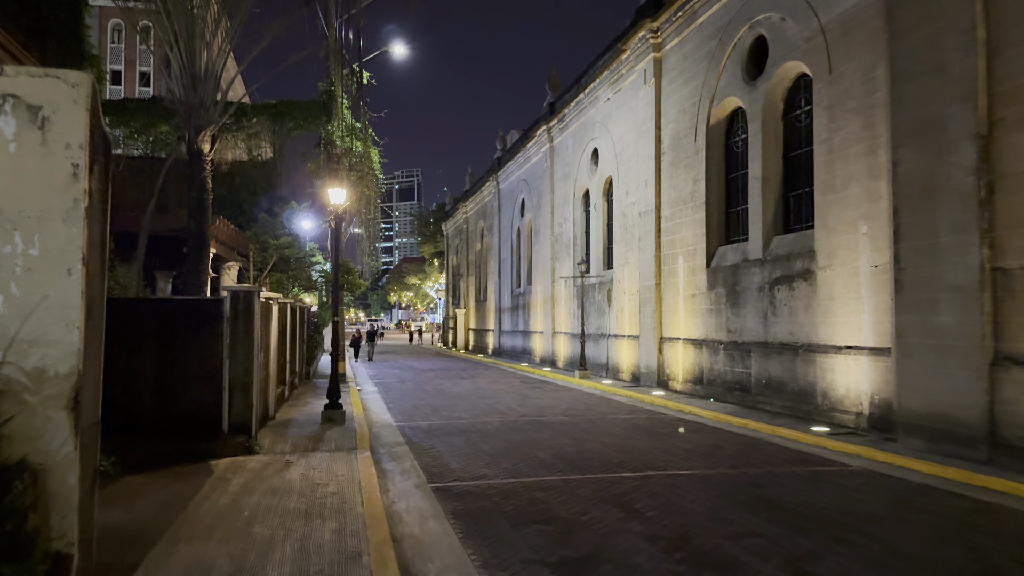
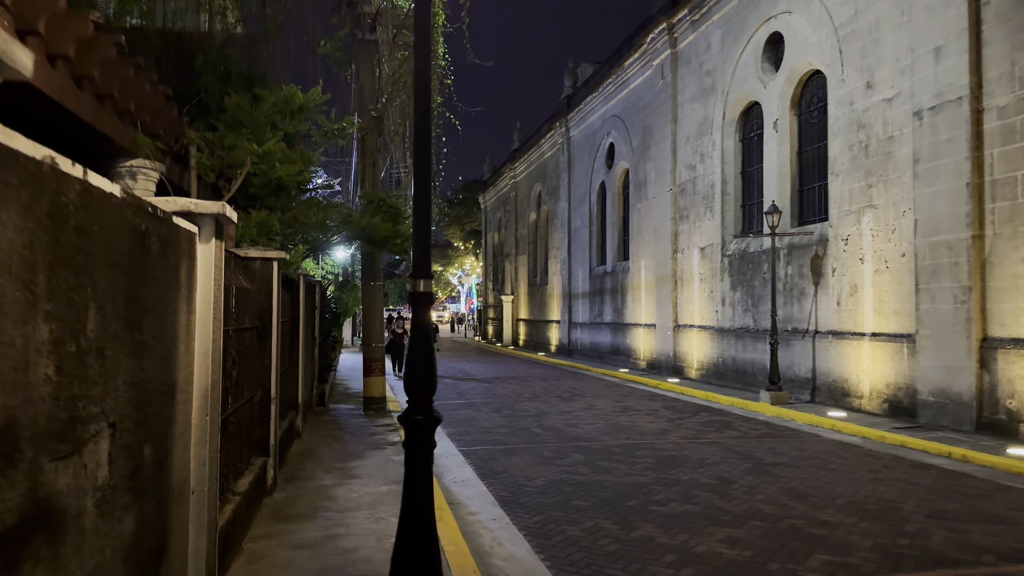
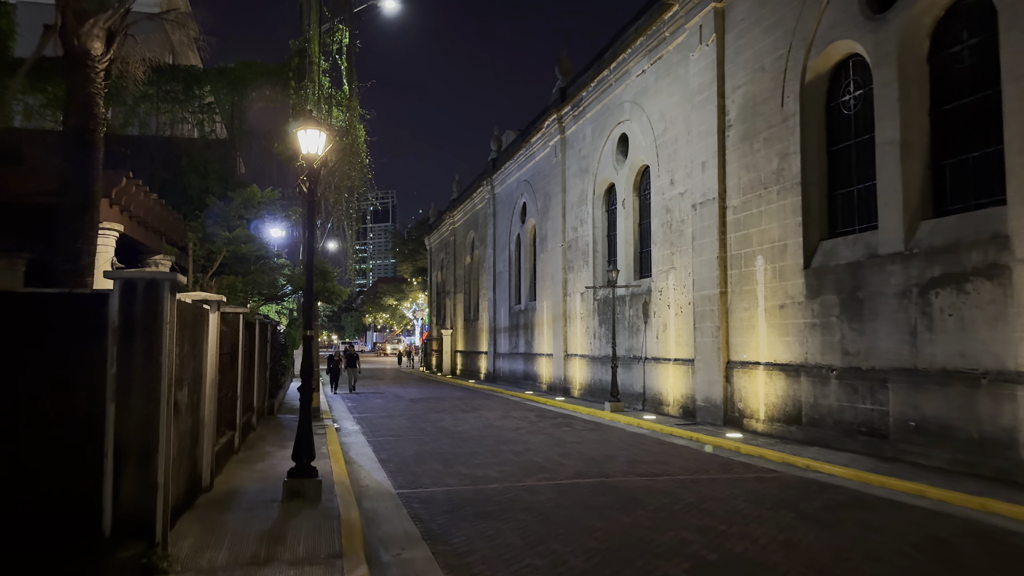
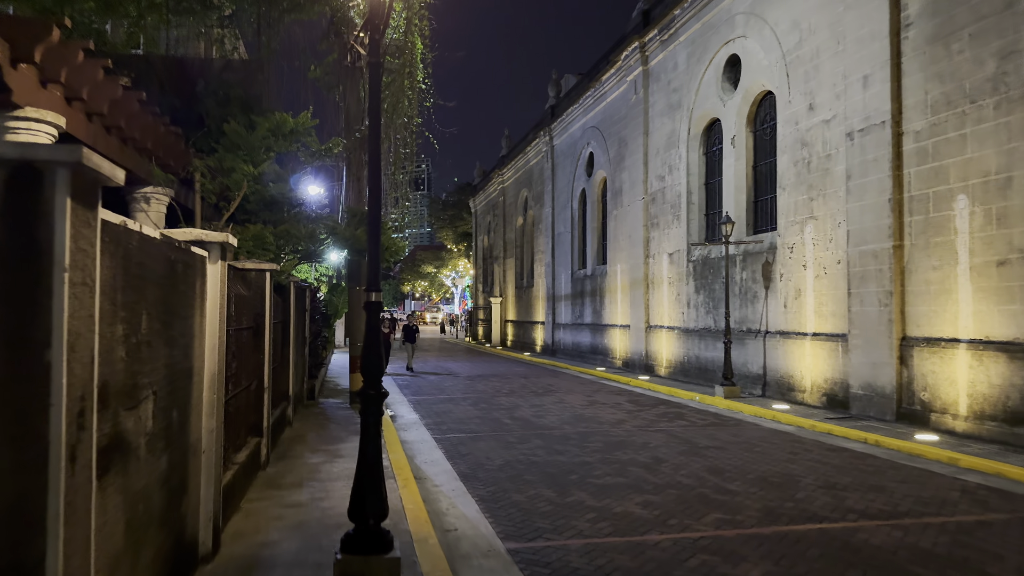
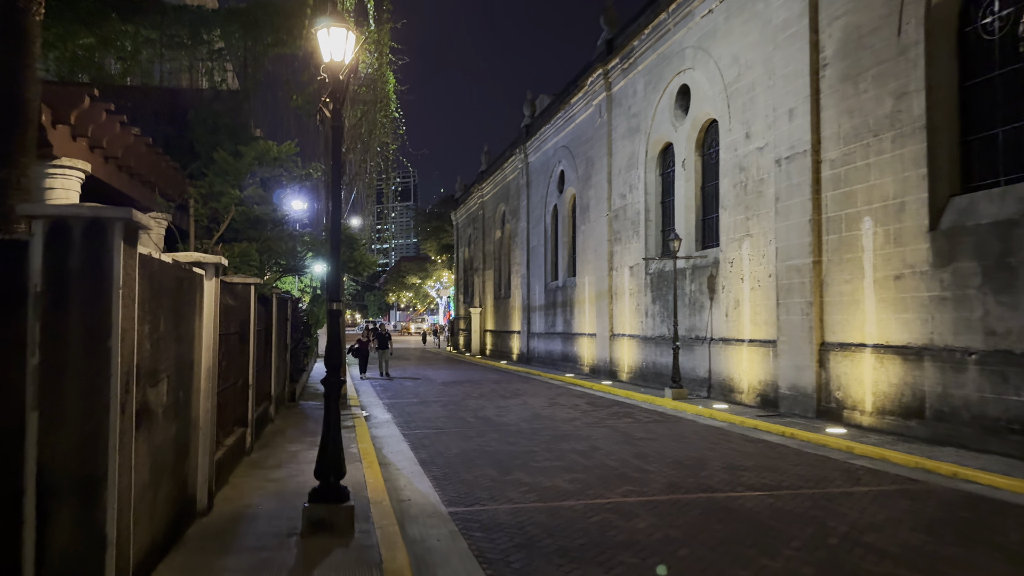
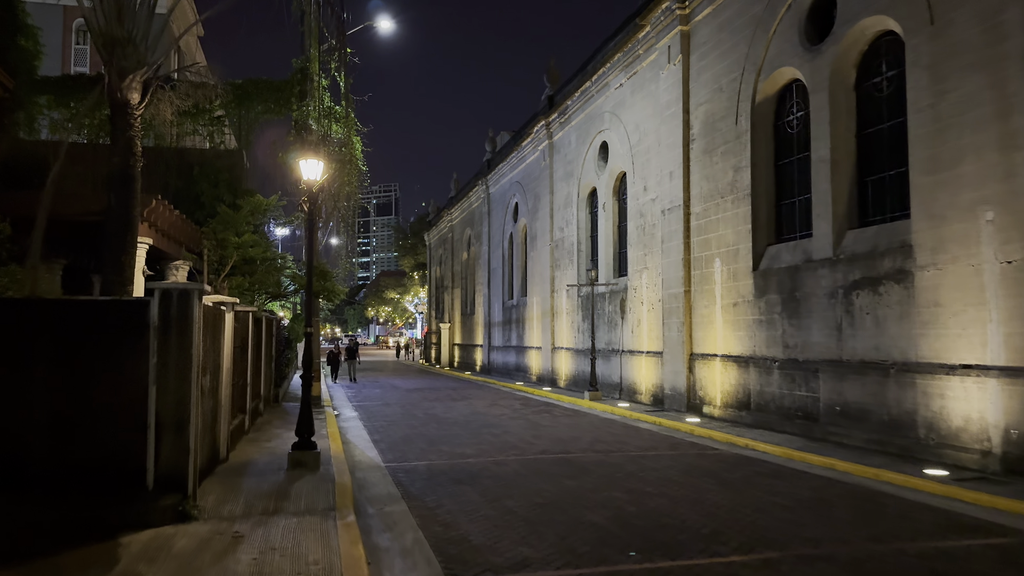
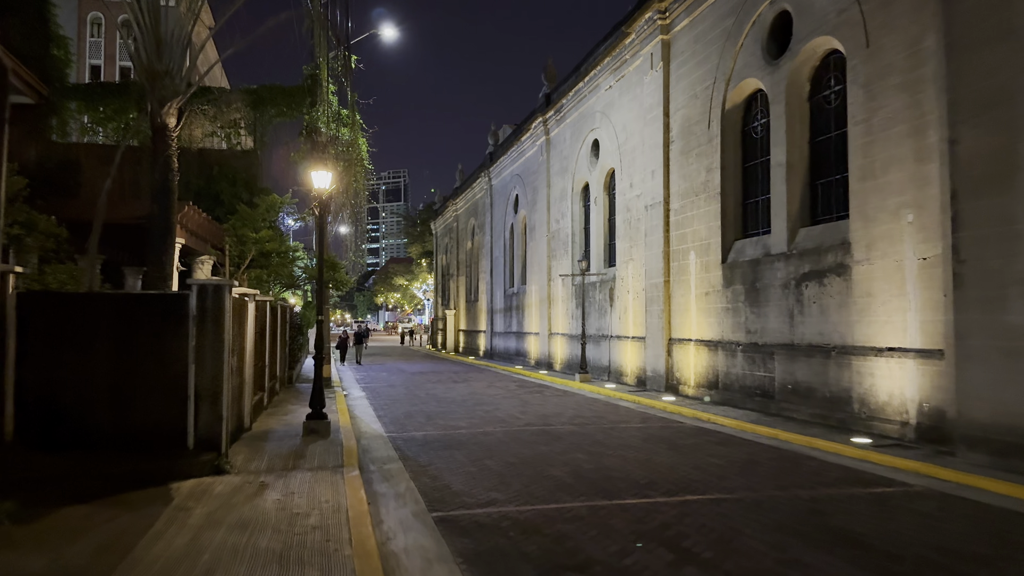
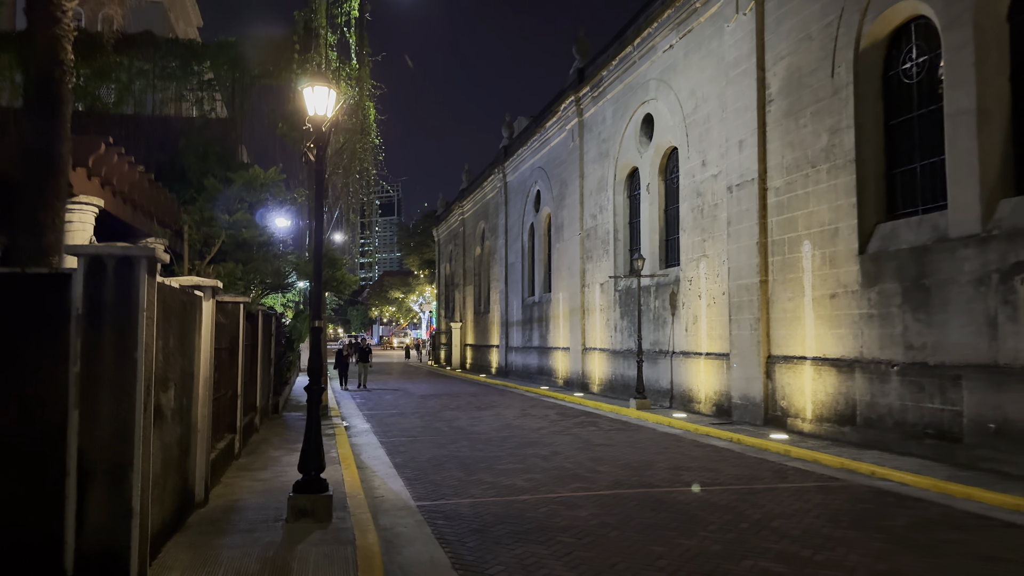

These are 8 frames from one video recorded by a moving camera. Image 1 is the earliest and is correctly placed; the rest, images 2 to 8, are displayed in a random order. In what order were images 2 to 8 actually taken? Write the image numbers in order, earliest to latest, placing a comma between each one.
7, 6, 3, 8, 5, 4, 2
